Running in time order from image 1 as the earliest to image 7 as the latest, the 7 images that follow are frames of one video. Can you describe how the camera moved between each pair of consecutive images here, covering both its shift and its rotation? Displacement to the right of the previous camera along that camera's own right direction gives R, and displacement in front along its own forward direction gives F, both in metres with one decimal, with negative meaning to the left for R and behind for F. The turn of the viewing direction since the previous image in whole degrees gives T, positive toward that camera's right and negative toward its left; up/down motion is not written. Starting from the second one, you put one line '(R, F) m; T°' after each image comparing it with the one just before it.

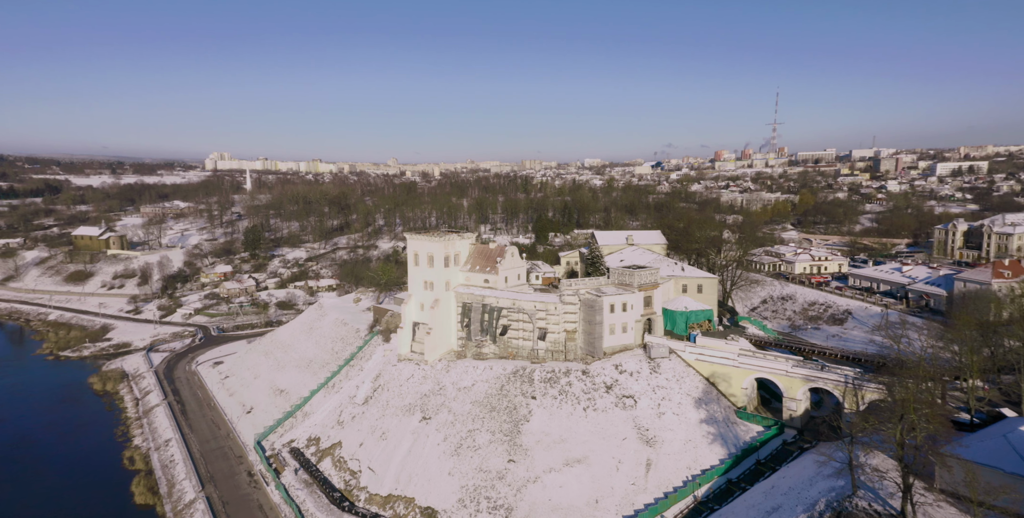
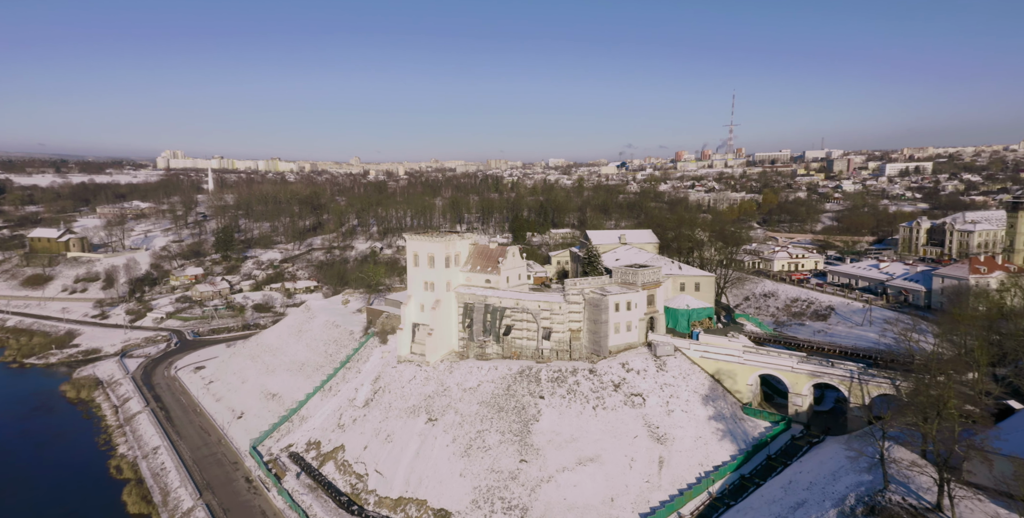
(-1.2, +0.1) m; +2°
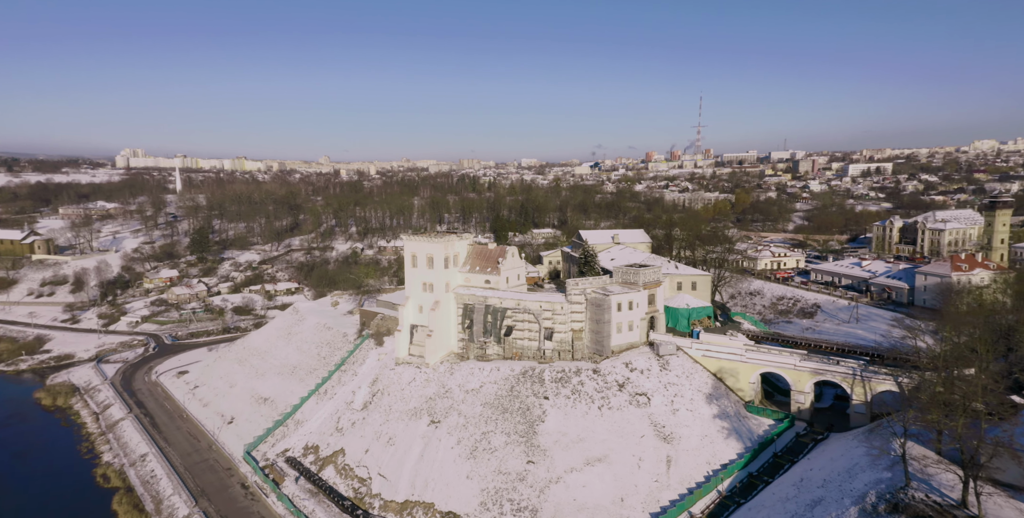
(-0.9, +0.1) m; +2°
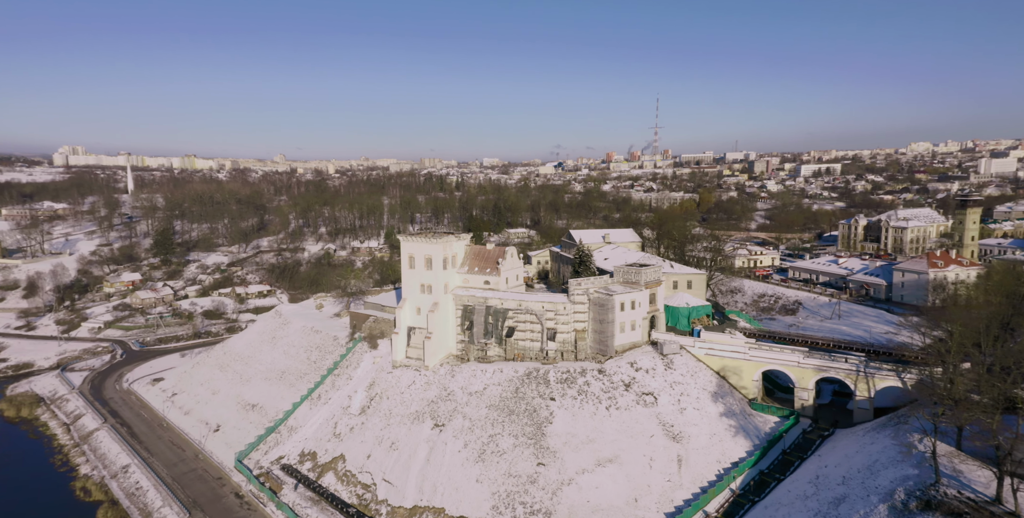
(-1.2, +0.2) m; +3°
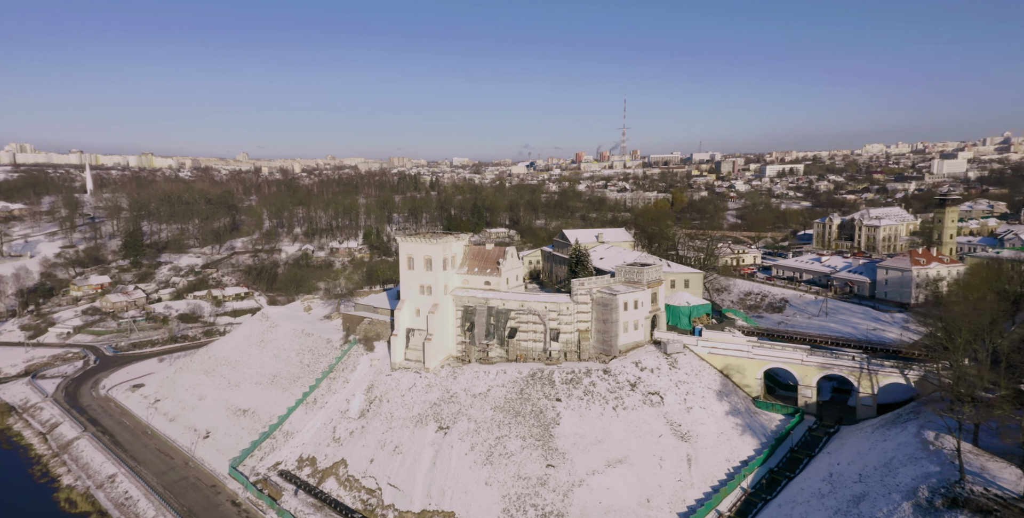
(-1.0, +0.2) m; +2°
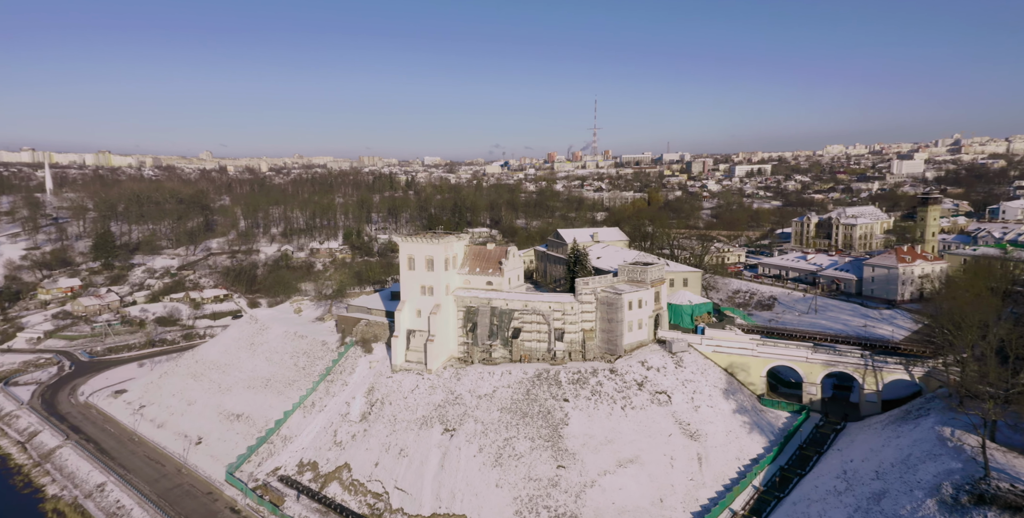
(-1.0, +0.2) m; +2°
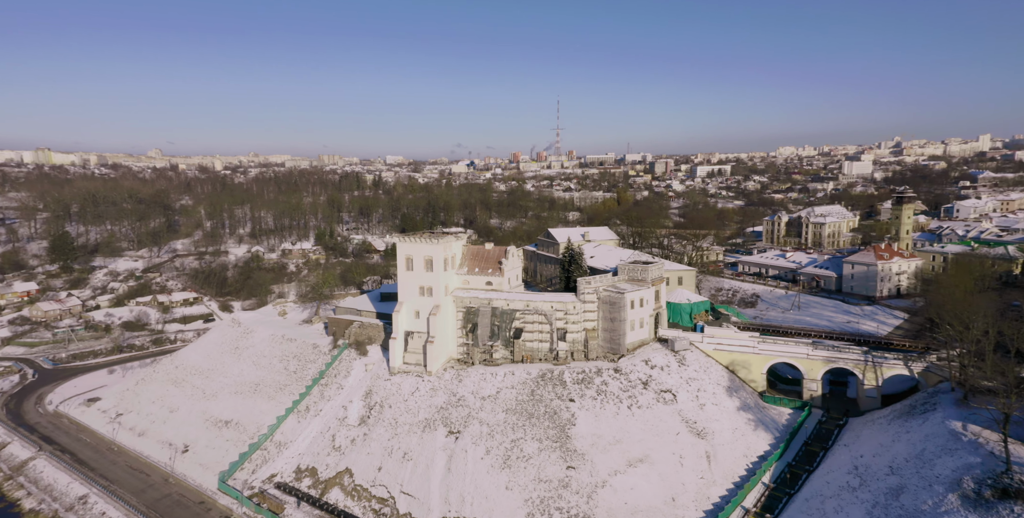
(-1.1, +0.2) m; +3°
